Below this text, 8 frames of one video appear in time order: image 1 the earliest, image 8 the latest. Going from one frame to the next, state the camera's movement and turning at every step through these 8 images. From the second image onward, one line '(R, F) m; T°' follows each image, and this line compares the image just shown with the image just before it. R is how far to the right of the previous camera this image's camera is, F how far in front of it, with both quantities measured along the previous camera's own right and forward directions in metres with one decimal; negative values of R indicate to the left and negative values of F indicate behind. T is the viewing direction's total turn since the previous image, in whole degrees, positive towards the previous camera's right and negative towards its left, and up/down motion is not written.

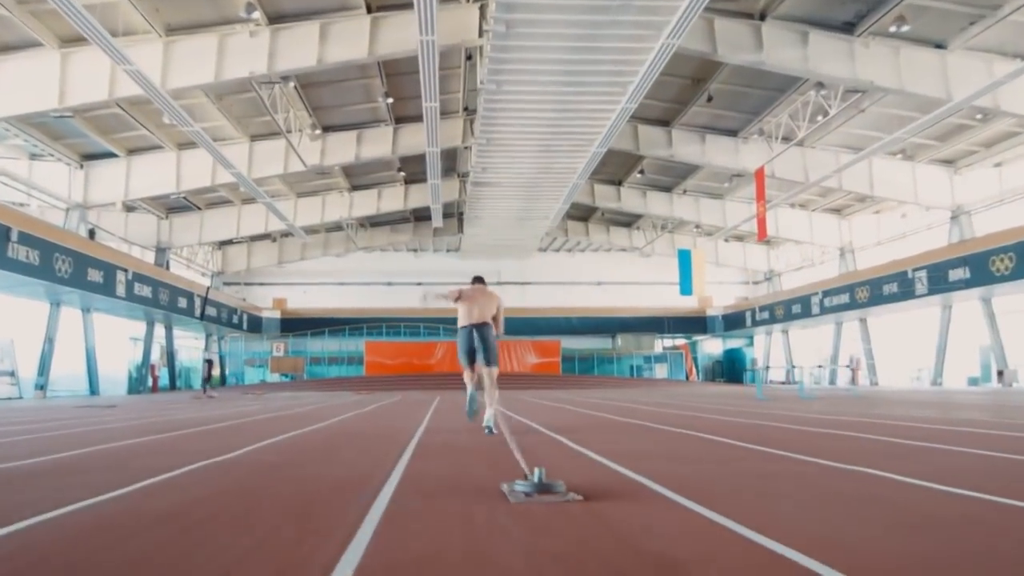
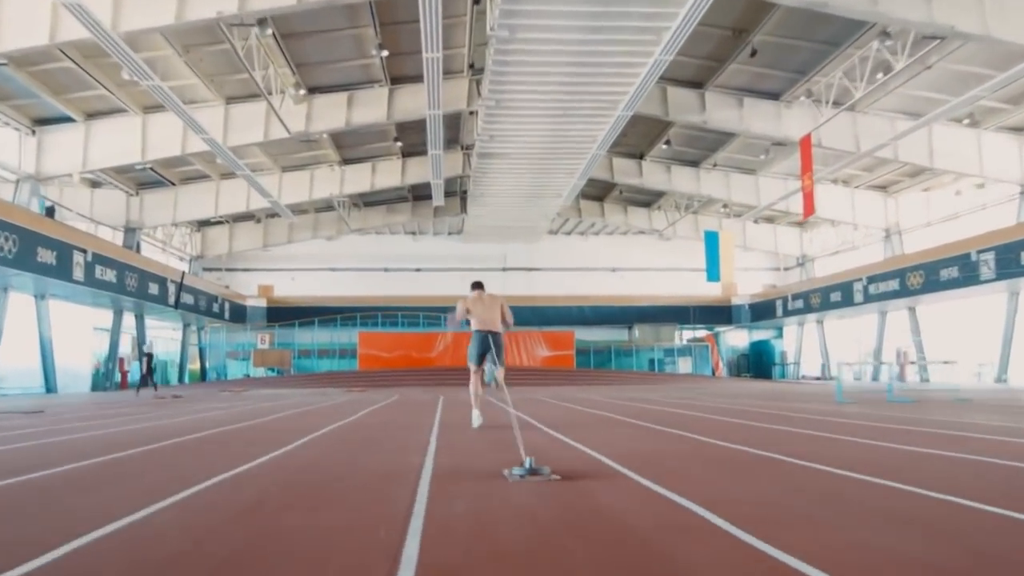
(-0.2, +2.9) m; 0°
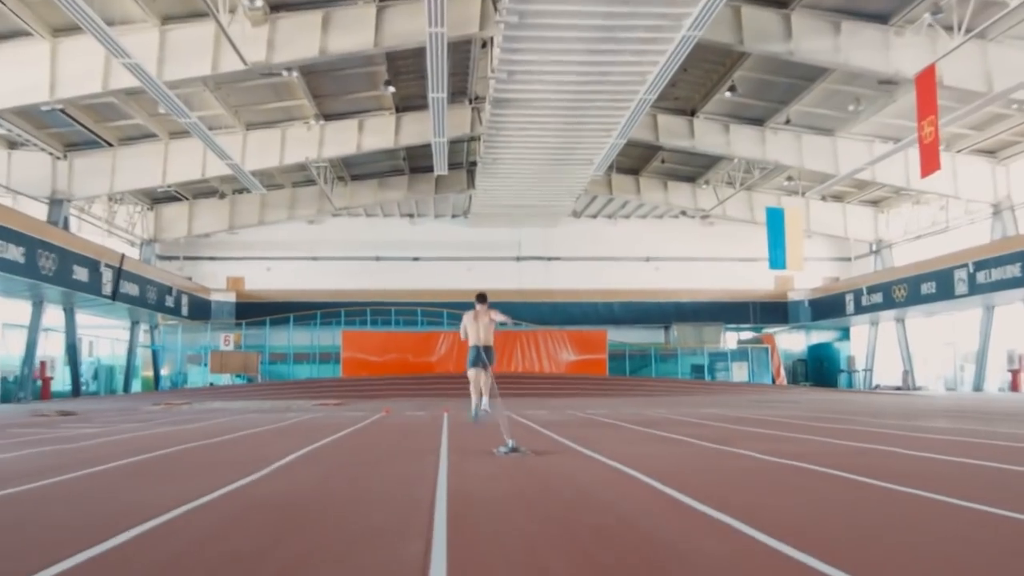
(-0.4, +5.1) m; 0°
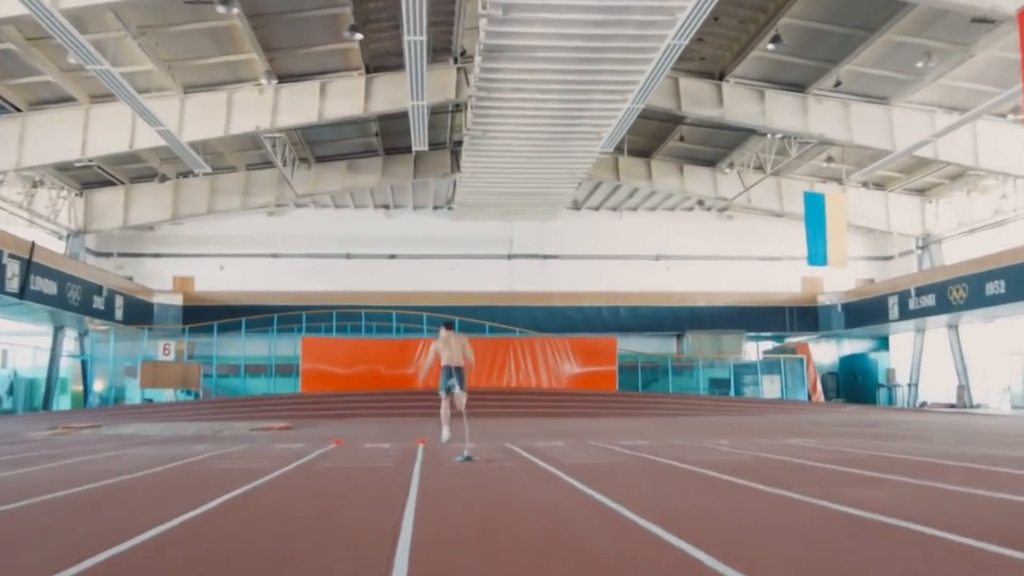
(-0.2, +3.6) m; +1°
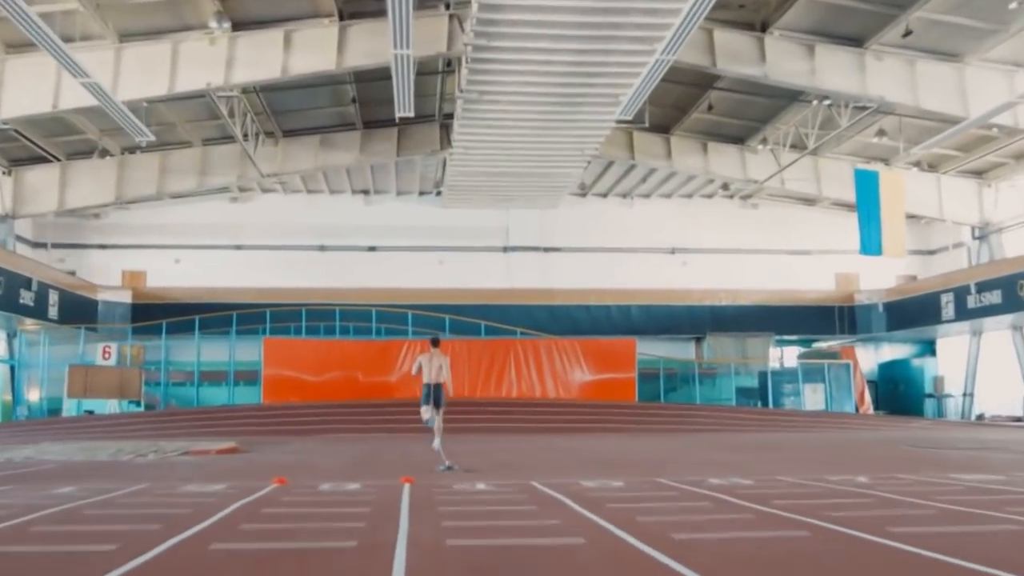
(-0.2, +2.9) m; +1°
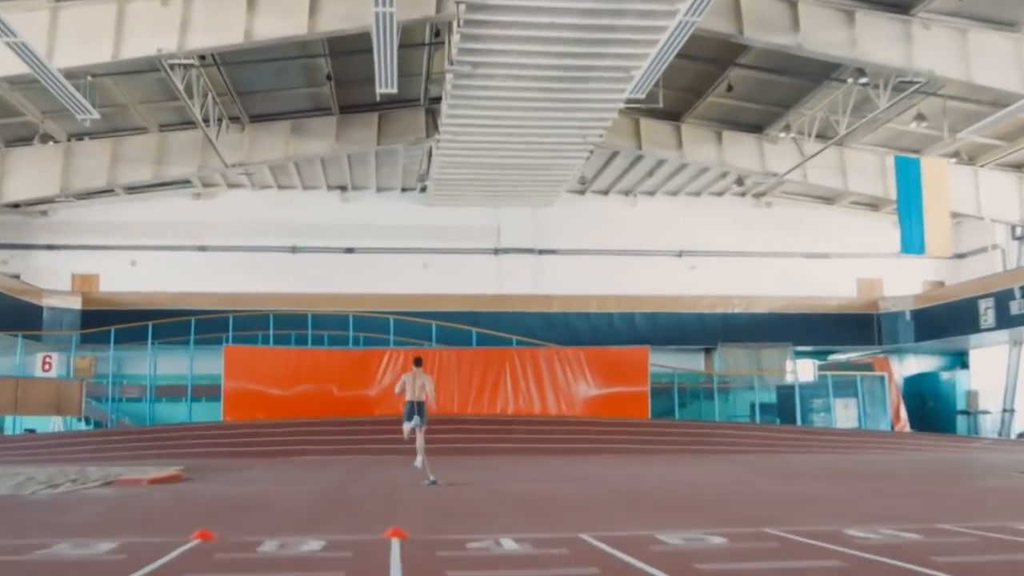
(-0.2, +1.9) m; +1°
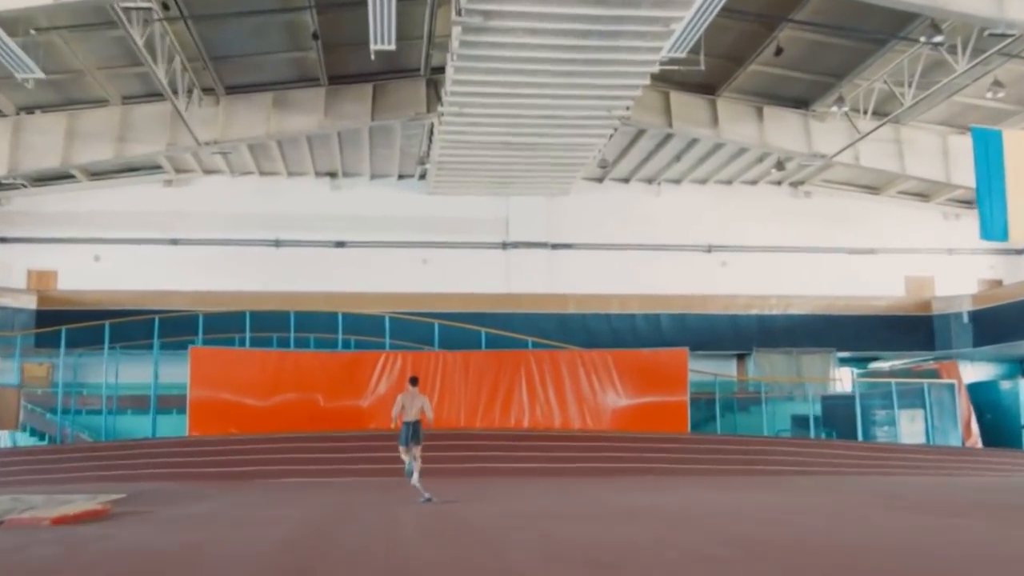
(-0.2, +2.1) m; 0°
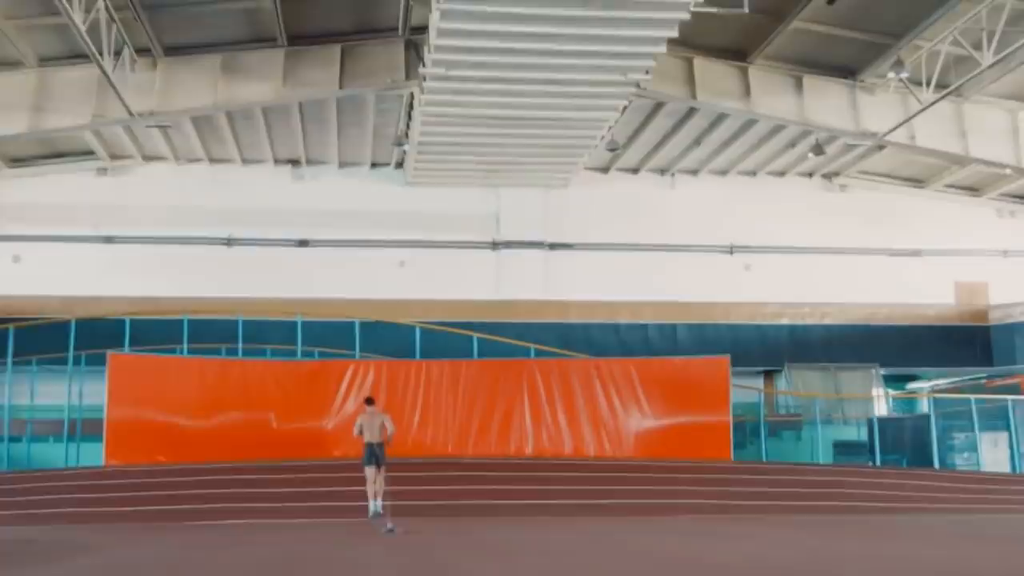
(-0.2, +2.4) m; +1°
